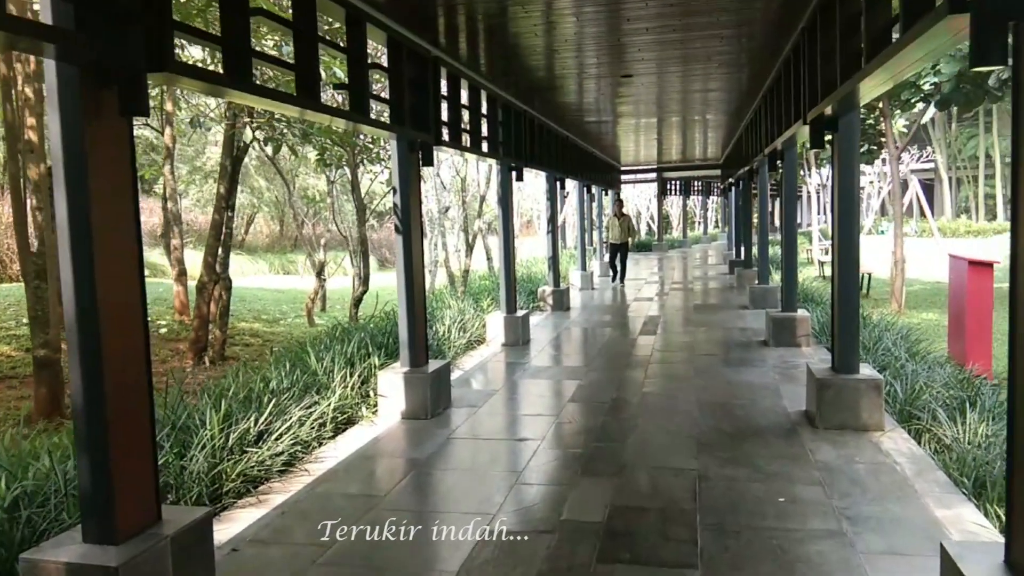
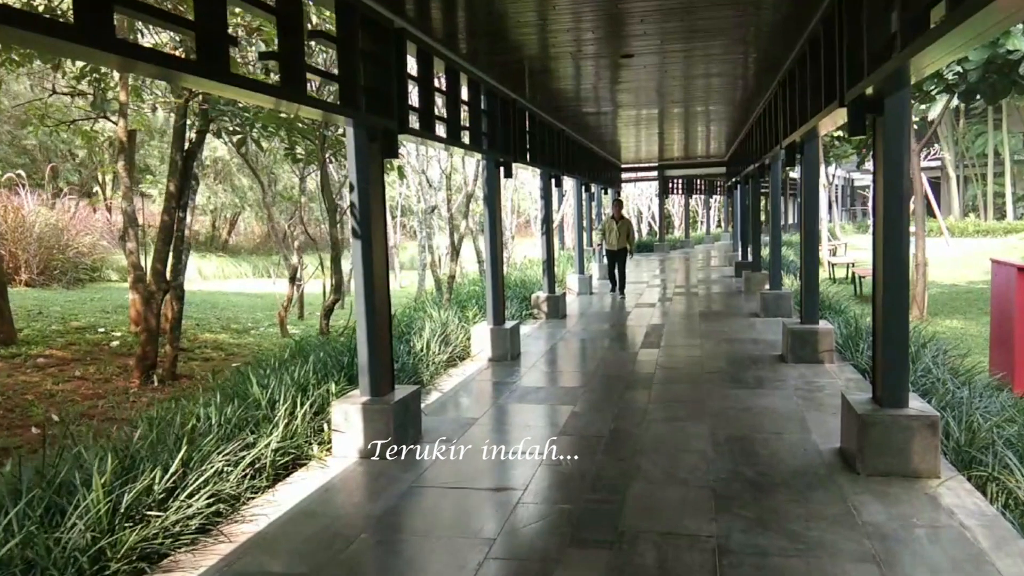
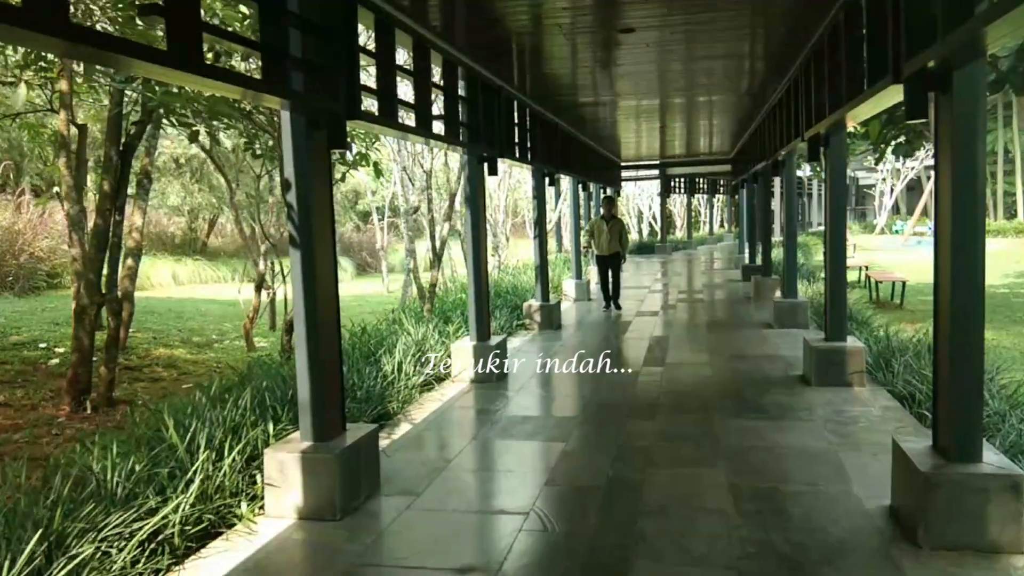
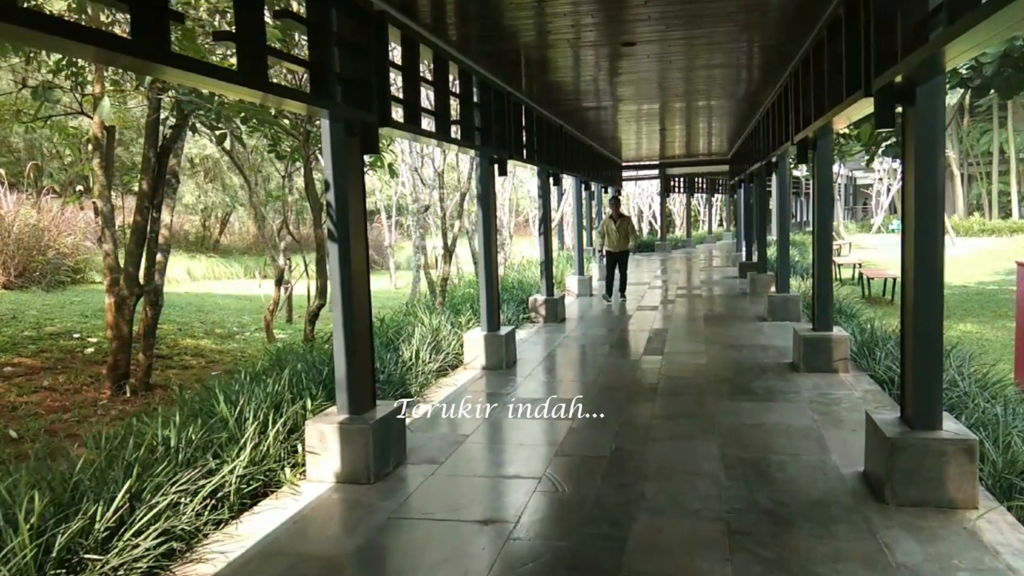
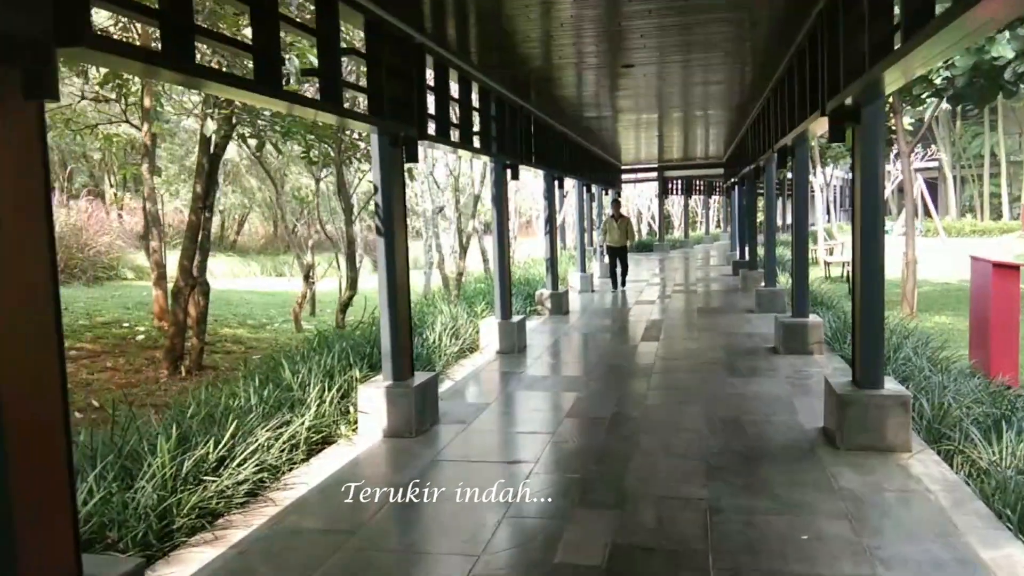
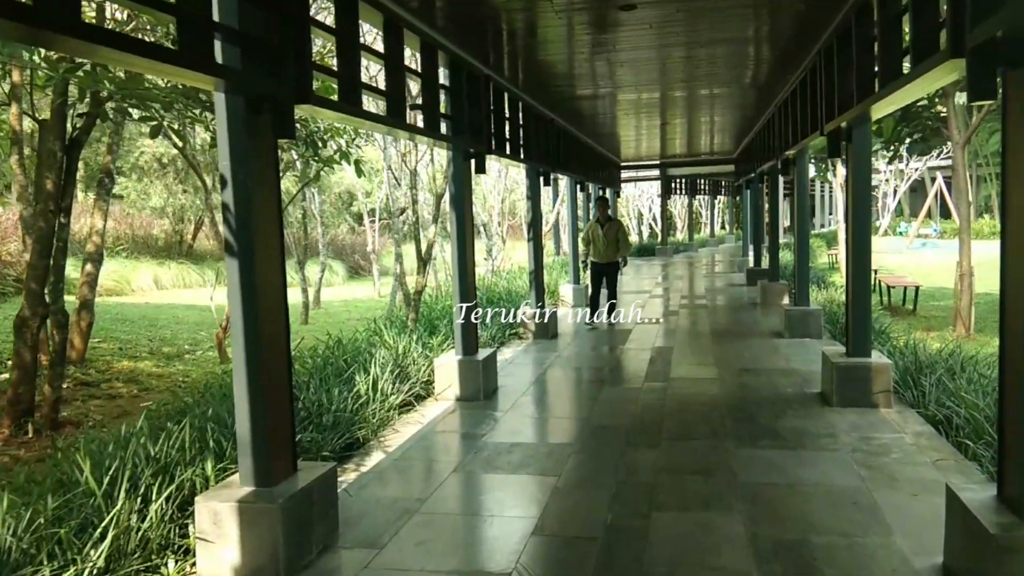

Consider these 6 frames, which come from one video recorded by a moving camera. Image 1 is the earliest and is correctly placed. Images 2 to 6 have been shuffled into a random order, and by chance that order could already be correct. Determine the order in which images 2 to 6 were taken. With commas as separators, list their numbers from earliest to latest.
5, 2, 4, 3, 6
